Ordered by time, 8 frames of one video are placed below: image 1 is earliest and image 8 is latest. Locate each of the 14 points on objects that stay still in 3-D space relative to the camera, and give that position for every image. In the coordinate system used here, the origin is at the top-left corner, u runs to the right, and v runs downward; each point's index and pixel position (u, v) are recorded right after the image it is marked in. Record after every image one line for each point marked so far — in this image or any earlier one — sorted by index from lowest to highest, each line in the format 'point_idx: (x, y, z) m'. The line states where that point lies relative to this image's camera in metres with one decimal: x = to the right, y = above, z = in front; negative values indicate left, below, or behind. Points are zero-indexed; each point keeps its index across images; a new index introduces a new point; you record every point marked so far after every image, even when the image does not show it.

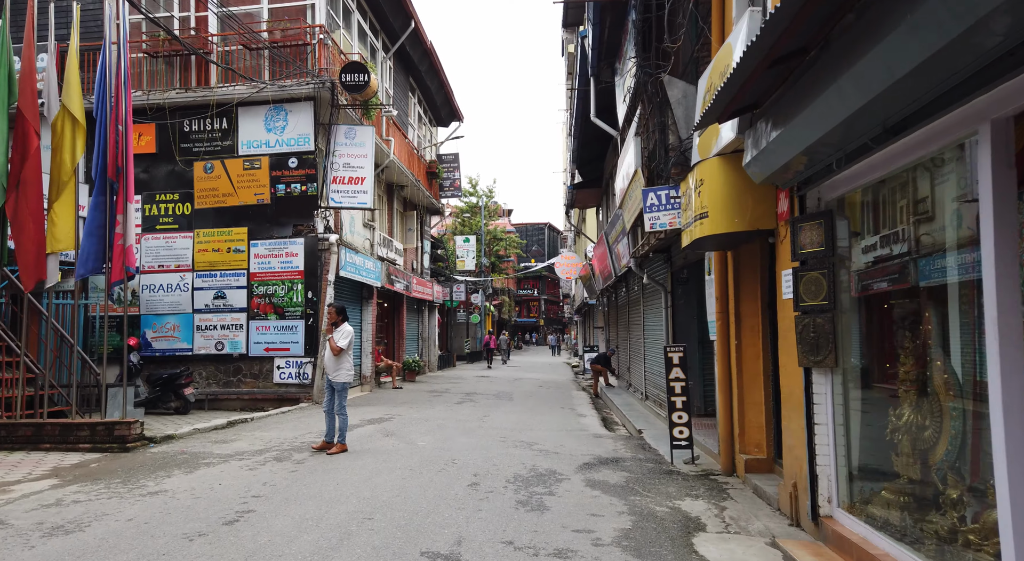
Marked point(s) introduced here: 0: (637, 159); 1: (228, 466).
0: (+1.5, +1.5, +8.6) m
1: (-3.1, -2.0, +7.9) m
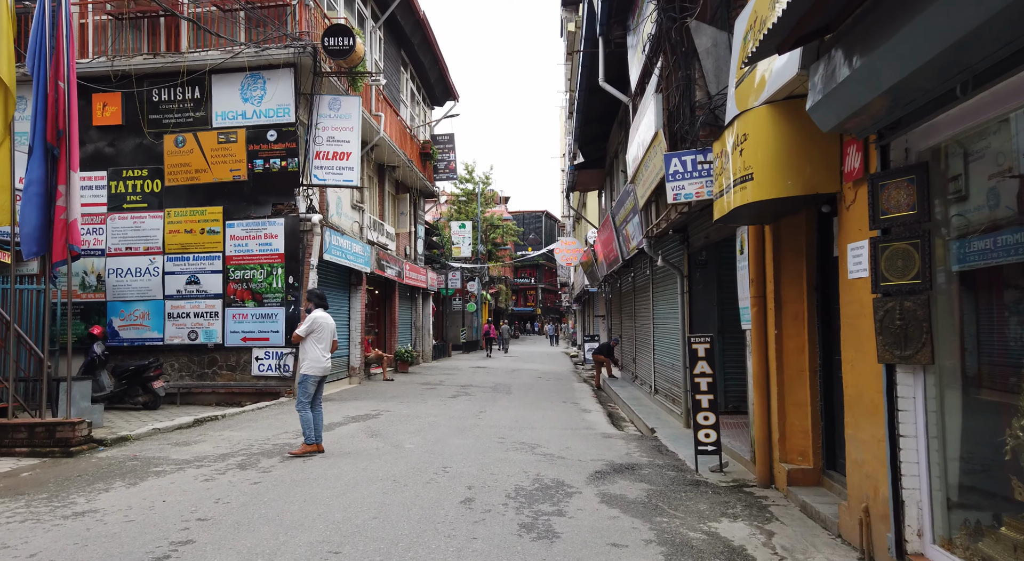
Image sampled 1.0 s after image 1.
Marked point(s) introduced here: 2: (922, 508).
0: (+1.5, +1.7, +7.5) m
1: (-3.1, -1.8, +6.7) m
2: (+2.3, -1.3, +4.0) m
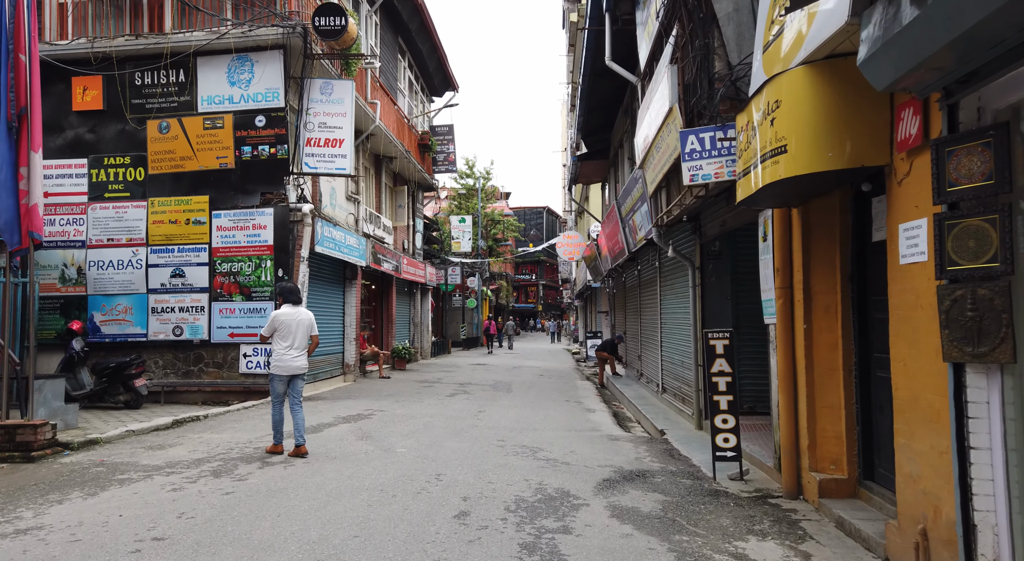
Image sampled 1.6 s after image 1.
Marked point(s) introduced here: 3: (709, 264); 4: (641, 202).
0: (+1.5, +1.8, +6.8) m
1: (-3.1, -1.7, +6.1) m
2: (+2.3, -1.2, +3.4) m
3: (+2.6, +0.2, +9.4) m
4: (+1.9, +1.2, +10.5) m
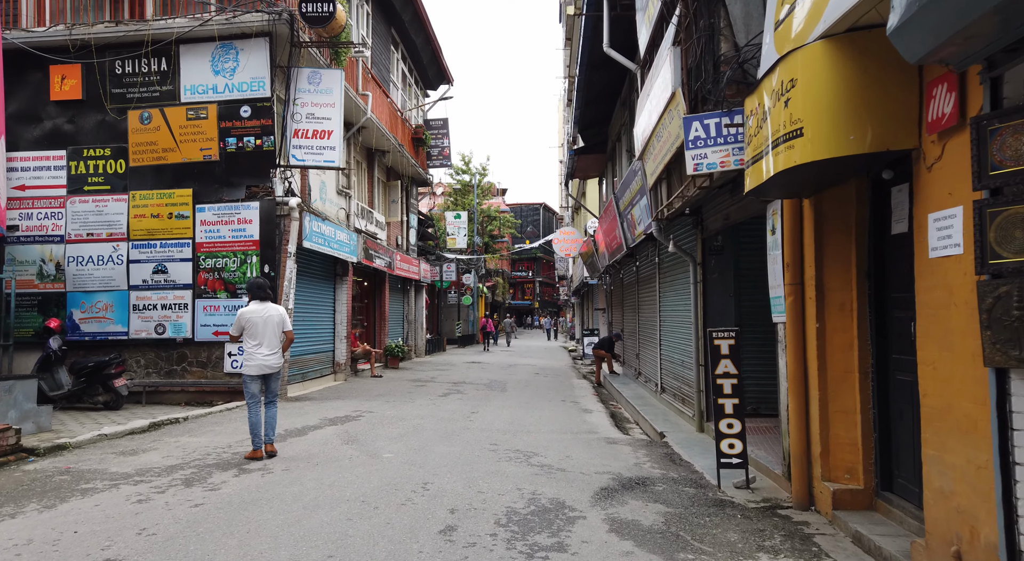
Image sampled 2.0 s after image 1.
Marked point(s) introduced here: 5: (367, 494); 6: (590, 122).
0: (+1.5, +1.8, +6.4) m
1: (-3.2, -1.7, +5.7) m
2: (+2.3, -1.2, +3.0) m
3: (+2.5, +0.3, +9.0) m
4: (+1.8, +1.2, +10.1) m
5: (-1.1, -1.7, +5.7) m
6: (+1.9, +4.0, +17.8) m
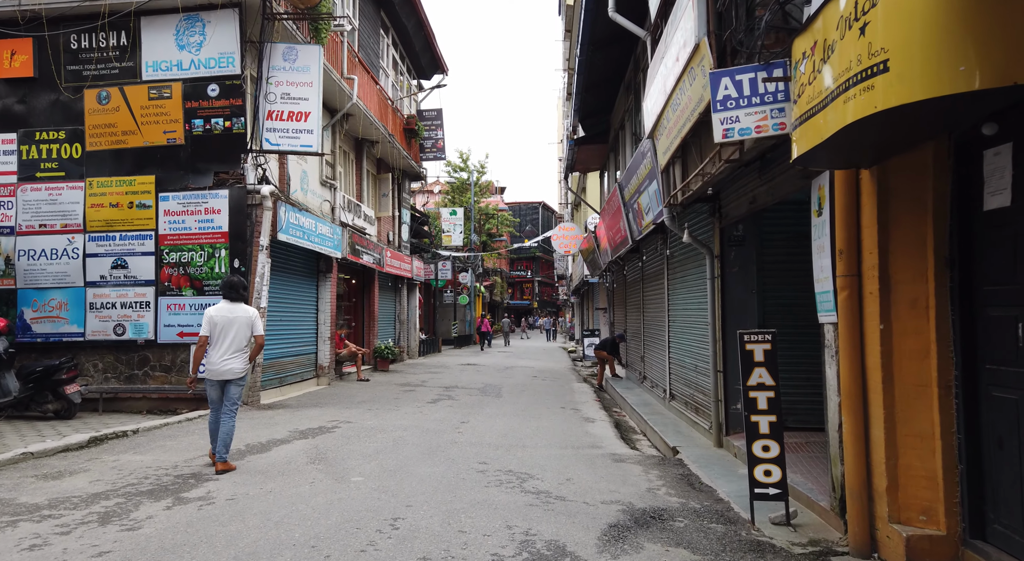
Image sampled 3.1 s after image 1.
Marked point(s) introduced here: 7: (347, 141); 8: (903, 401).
0: (+1.4, +1.9, +5.3) m
1: (-3.3, -1.6, +4.6) m
2: (+2.2, -1.1, +1.9) m
3: (+2.4, +0.3, +8.0) m
4: (+1.8, +1.3, +9.0) m
5: (-1.2, -1.7, +4.6) m
6: (+1.9, +4.0, +16.7) m
7: (-4.1, +3.5, +17.6) m
8: (+2.3, -0.7, +4.2) m
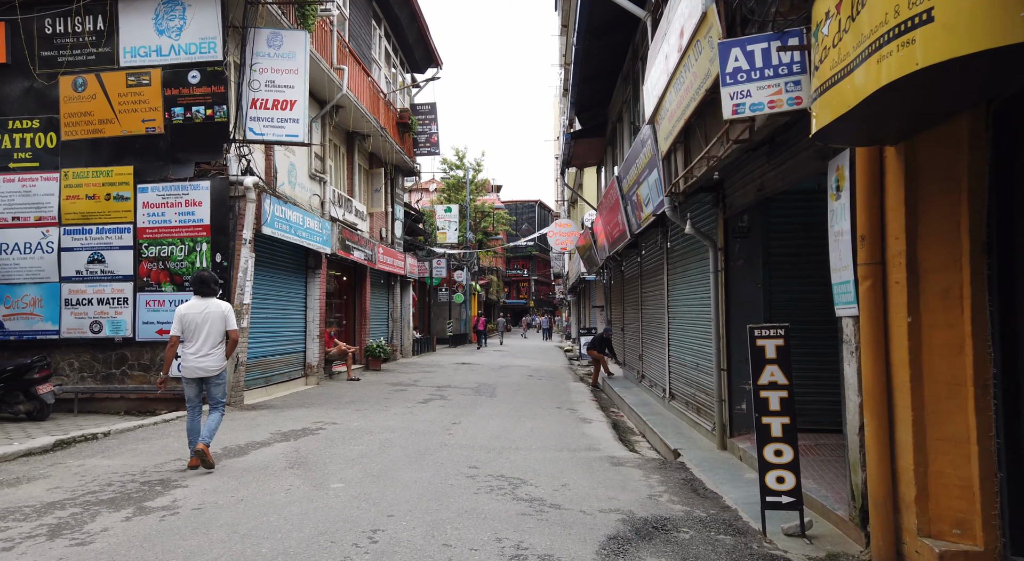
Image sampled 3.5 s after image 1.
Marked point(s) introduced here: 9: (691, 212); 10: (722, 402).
0: (+1.3, +2.0, +4.9) m
1: (-3.3, -1.6, +4.2) m
2: (+2.1, -1.1, +1.5) m
3: (+2.4, +0.4, +7.5) m
4: (+1.7, +1.4, +8.6) m
5: (-1.3, -1.6, +4.2) m
6: (+1.7, +4.1, +16.3) m
7: (-4.2, +3.5, +17.2) m
8: (+2.3, -0.6, +3.8) m
9: (+2.2, +0.8, +8.7) m
10: (+2.2, -1.3, +7.6) m
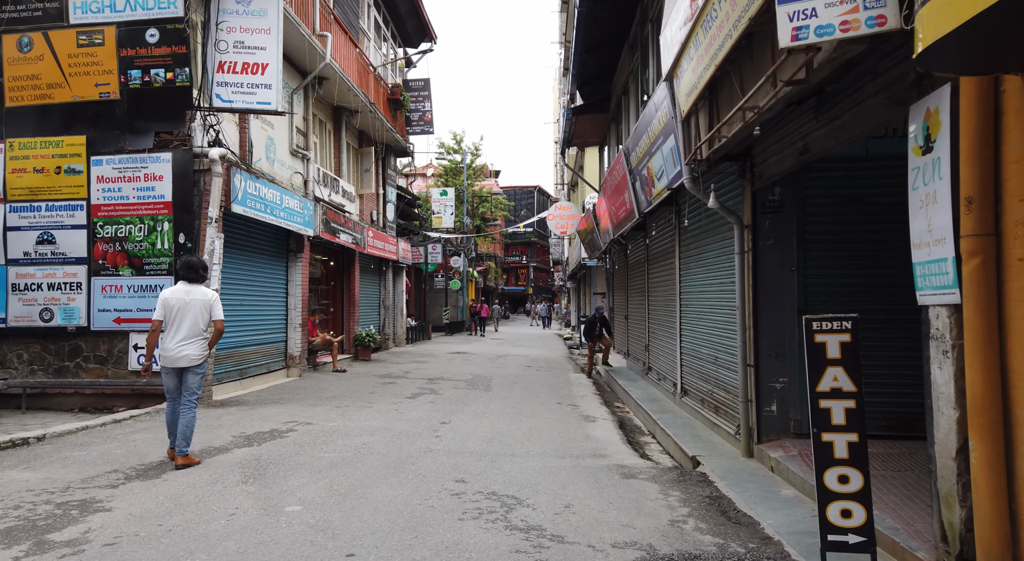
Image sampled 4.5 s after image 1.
0: (+1.3, +2.1, +3.9) m
1: (-3.4, -1.5, +3.2) m
2: (+2.1, -1.0, +0.5) m
3: (+2.3, +0.6, +6.5) m
4: (+1.6, +1.6, +7.5) m
5: (-1.3, -1.5, +3.1) m
6: (+1.7, +4.4, +15.2) m
7: (-4.3, +3.9, +16.1) m
8: (+2.2, -0.5, +2.8) m
9: (+2.1, +1.0, +7.7) m
10: (+2.2, -1.1, +6.6) m
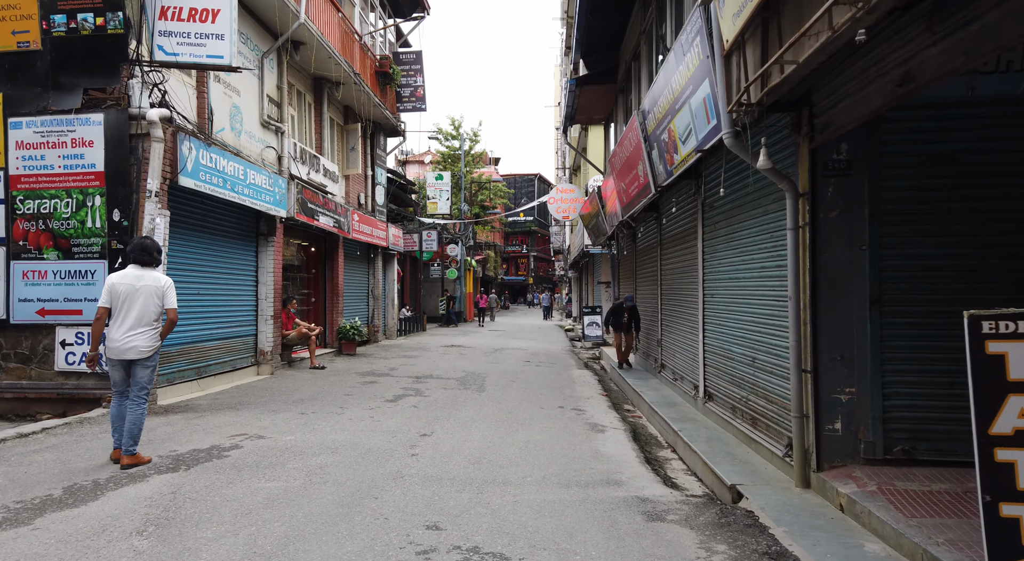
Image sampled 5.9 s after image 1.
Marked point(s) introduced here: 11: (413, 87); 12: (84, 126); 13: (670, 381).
0: (+1.2, +2.2, +2.4) m
1: (-3.5, -1.4, +1.7) m
2: (+2.0, -1.0, -1.0) m
3: (+2.3, +0.7, +5.0) m
4: (+1.6, +1.7, +6.1) m
5: (-1.4, -1.4, +1.7) m
6: (+1.6, +4.7, +13.7) m
7: (-4.3, +4.2, +14.6) m
8: (+2.2, -0.5, +1.3) m
9: (+2.1, +1.2, +6.2) m
10: (+2.1, -1.0, +5.1) m
11: (-2.7, +5.4, +19.7) m
12: (-4.8, +1.7, +8.0) m
13: (+2.3, -1.5, +10.4) m
